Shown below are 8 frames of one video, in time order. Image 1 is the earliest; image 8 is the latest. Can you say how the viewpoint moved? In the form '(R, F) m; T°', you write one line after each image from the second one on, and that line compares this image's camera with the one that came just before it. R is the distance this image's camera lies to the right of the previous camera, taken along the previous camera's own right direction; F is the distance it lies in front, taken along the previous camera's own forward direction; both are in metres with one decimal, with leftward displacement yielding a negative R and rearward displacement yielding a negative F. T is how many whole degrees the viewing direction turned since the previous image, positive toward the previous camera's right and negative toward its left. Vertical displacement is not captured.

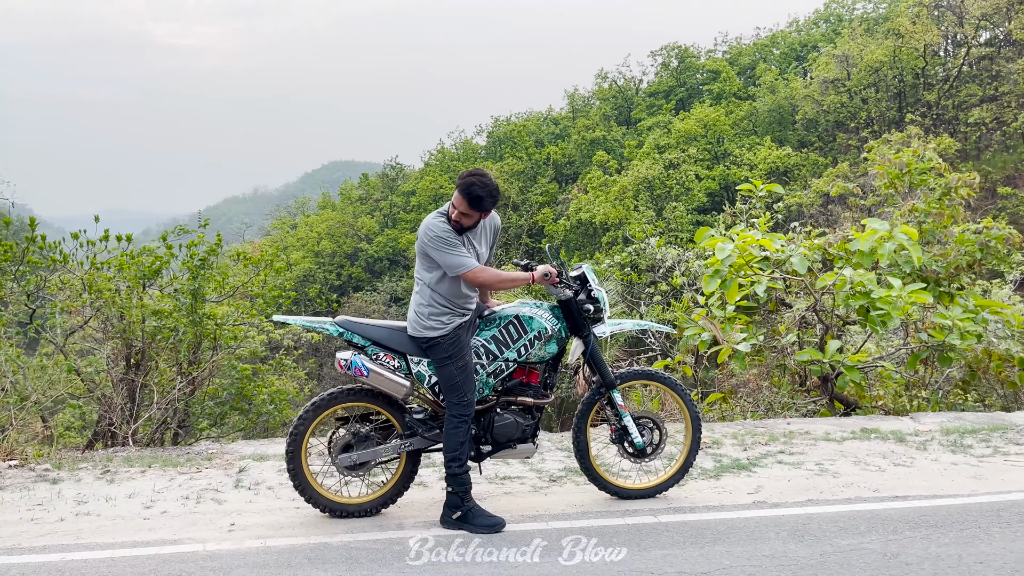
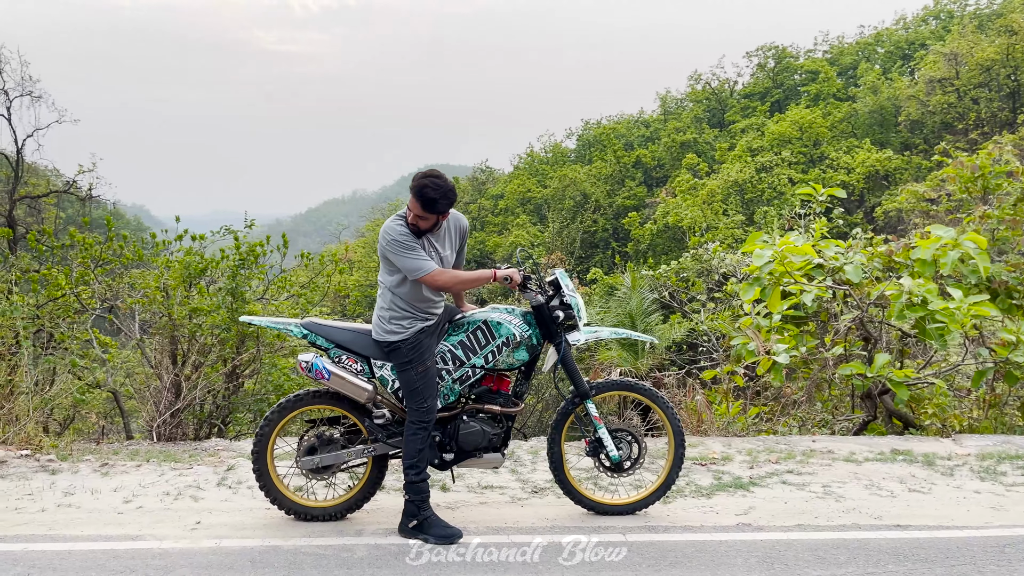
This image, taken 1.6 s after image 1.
(+0.5, +0.1) m; -6°
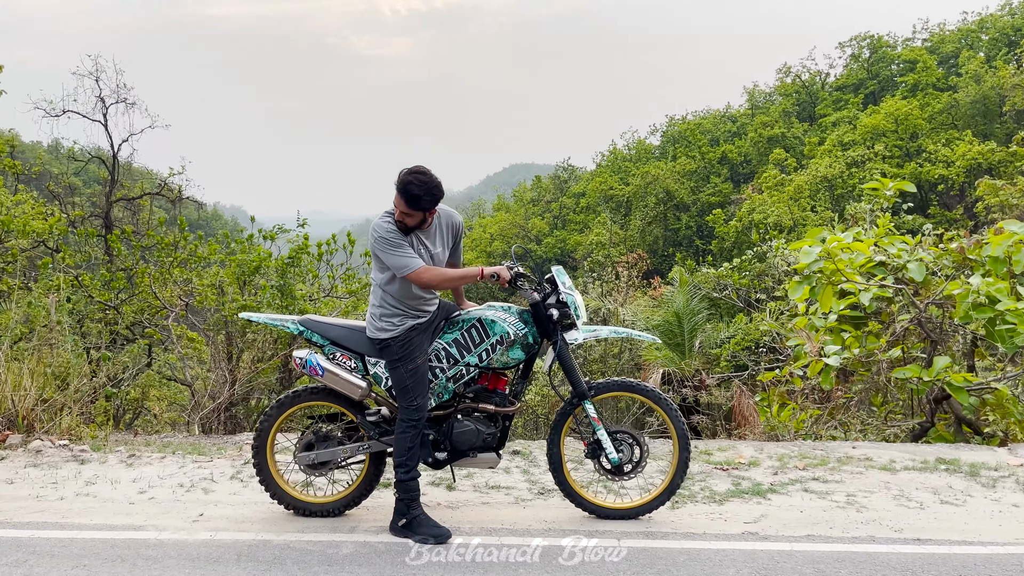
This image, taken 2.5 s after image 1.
(+0.4, +0.1) m; -6°
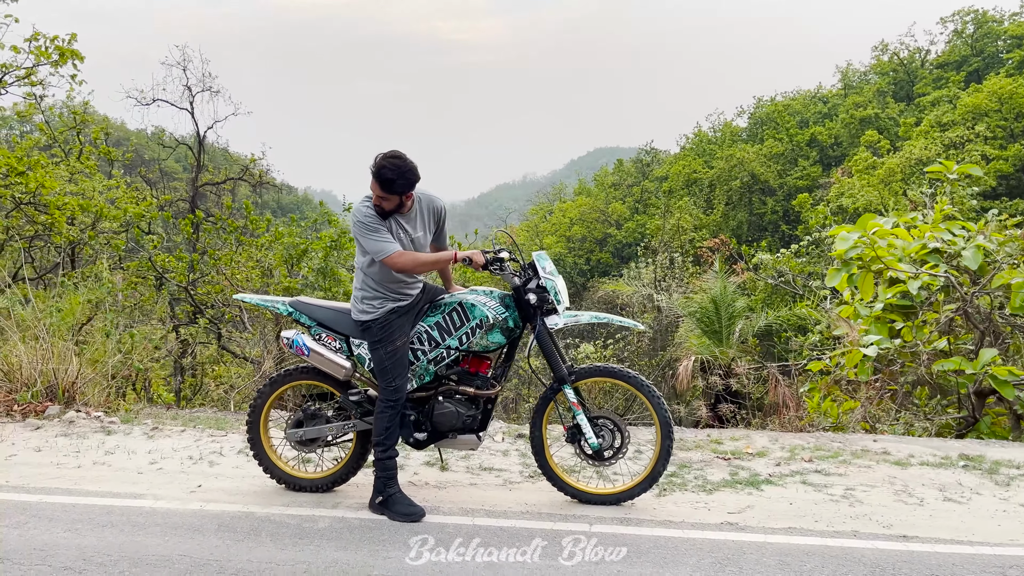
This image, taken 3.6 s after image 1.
(+0.4, 0.0) m; -6°
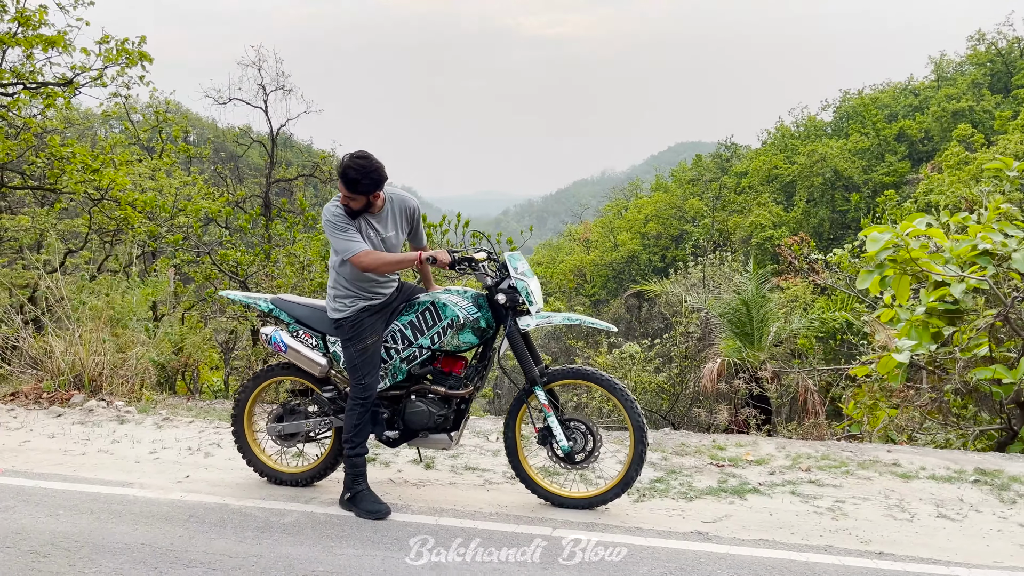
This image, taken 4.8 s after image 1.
(+0.4, 0.0) m; -5°
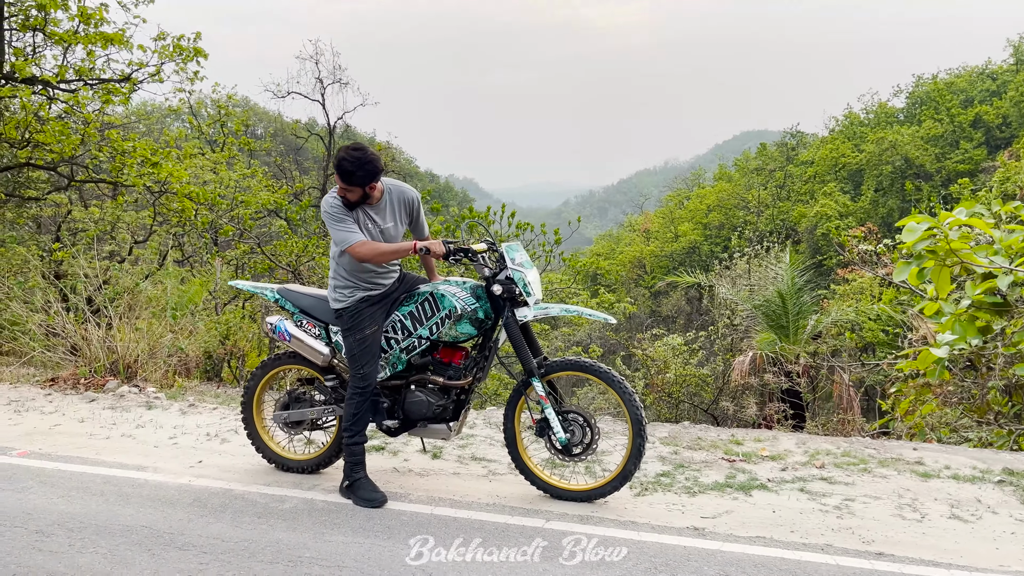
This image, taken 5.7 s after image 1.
(+0.3, 0.0) m; -4°
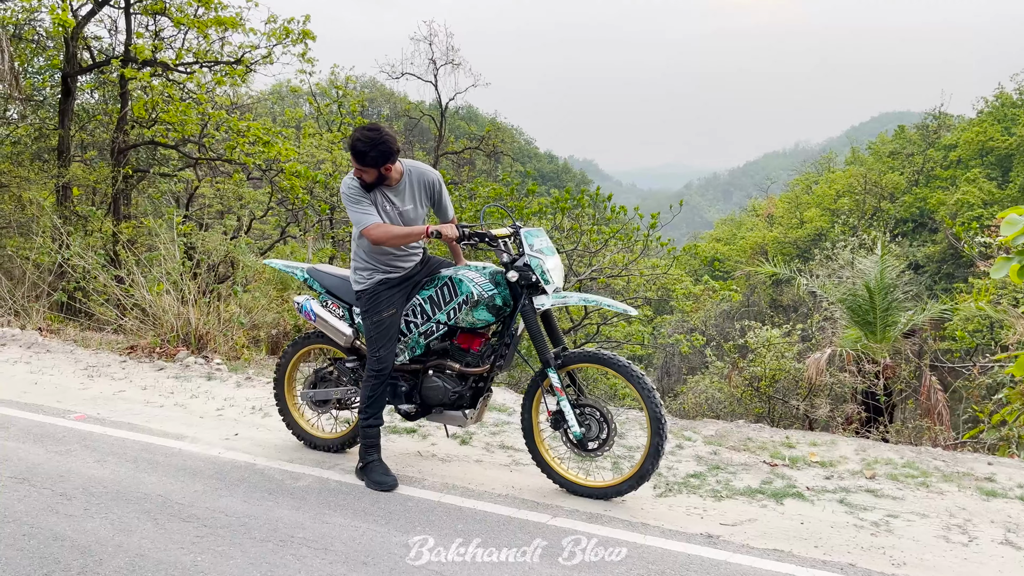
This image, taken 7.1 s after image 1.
(+0.4, +0.1) m; -8°
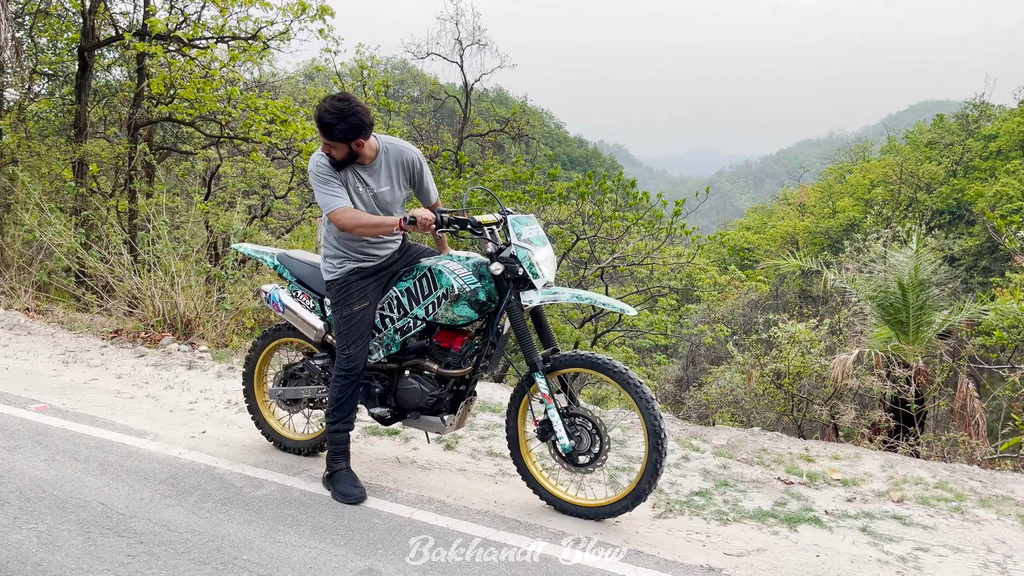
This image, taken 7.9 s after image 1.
(+0.2, +0.4) m; -2°
